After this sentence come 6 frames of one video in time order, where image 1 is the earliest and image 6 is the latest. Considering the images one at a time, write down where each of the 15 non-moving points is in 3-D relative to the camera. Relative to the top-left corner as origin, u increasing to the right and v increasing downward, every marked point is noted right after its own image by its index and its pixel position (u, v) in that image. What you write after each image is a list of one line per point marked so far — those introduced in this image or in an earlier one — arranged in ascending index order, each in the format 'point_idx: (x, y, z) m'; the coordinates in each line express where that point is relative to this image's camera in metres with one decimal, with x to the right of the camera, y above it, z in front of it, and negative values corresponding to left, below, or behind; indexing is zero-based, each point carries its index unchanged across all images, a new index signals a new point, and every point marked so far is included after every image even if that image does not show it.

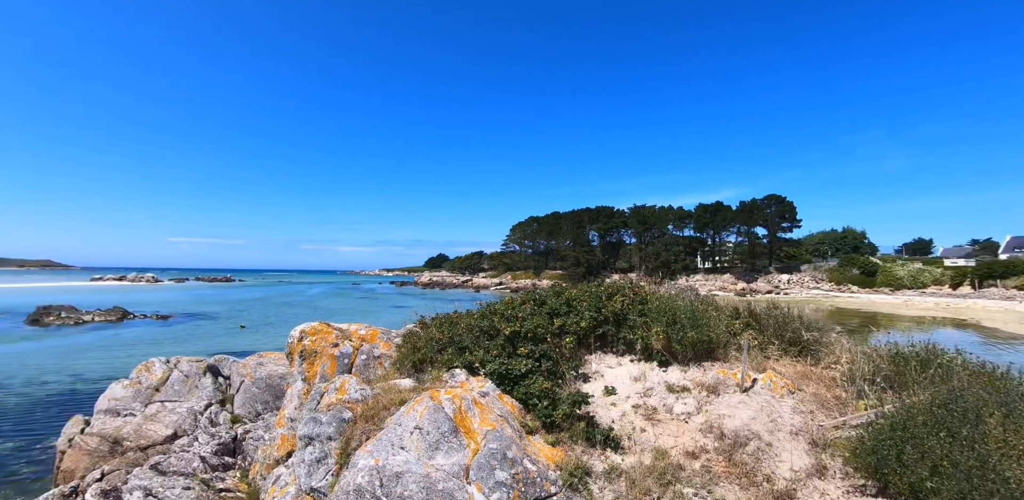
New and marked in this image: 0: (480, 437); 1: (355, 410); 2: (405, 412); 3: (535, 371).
0: (-0.8, -3.6, +8.2) m
1: (-3.2, -3.3, +9.0) m
2: (-2.2, -3.2, +8.6) m
3: (+0.5, -2.8, +9.9) m
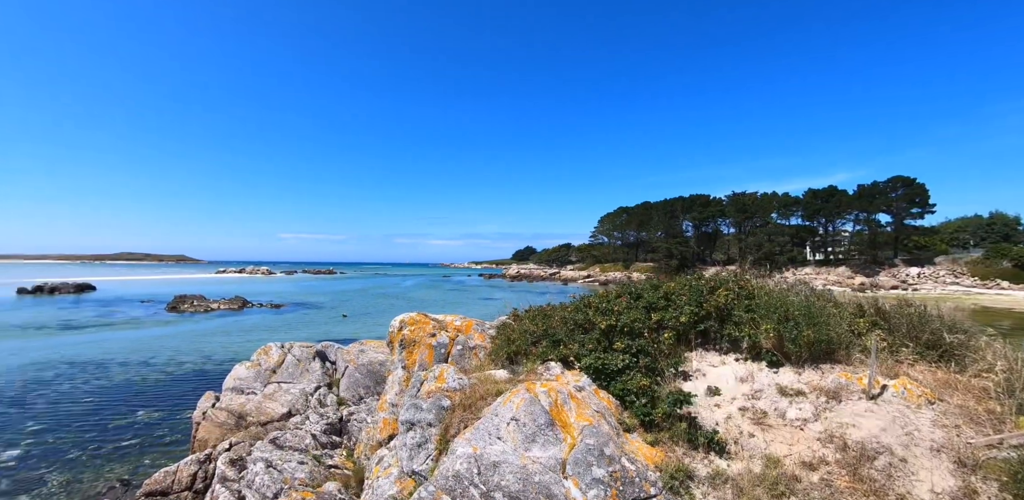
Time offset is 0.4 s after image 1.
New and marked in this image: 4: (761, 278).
0: (+1.1, -3.4, +8.0) m
1: (-1.2, -3.1, +9.1) m
2: (-0.2, -3.0, +8.6) m
3: (+2.6, -2.5, +9.4) m
4: (+6.7, -0.8, +11.6) m
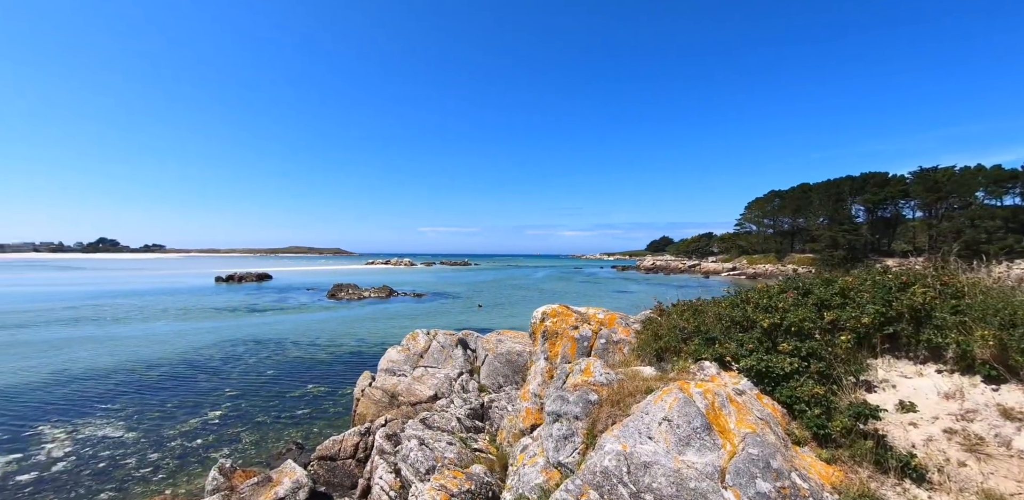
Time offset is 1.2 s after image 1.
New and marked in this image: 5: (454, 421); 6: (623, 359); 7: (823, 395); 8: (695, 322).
0: (+3.8, -3.2, +7.2) m
1: (+1.8, -2.9, +8.8) m
2: (+2.6, -2.8, +8.1) m
3: (+5.6, -2.3, +8.3) m
4: (+10.1, -0.5, +9.6) m
5: (-1.4, -4.0, +10.1) m
6: (+2.6, -2.6, +10.1) m
7: (+5.7, -2.6, +7.9) m
8: (+4.4, -1.7, +10.3) m
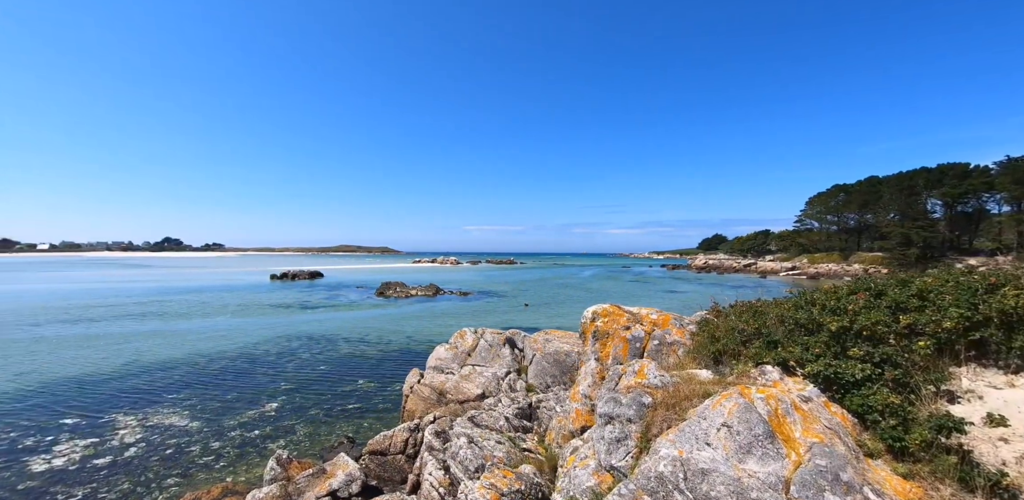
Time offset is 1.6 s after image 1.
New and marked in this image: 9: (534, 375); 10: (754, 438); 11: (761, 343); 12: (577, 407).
0: (+4.6, -3.1, +6.8) m
1: (+2.8, -2.9, +8.6) m
2: (+3.6, -2.8, +7.7) m
3: (+6.5, -2.3, +7.7) m
4: (+11.1, -0.5, +8.7) m
5: (-0.2, -4.0, +10.1) m
6: (+3.7, -2.5, +9.8) m
7: (+6.6, -2.6, +7.3) m
8: (+5.5, -1.7, +9.9) m
9: (+0.5, -3.5, +12.1) m
10: (+4.0, -3.1, +7.1) m
11: (+5.2, -1.9, +9.0) m
12: (+1.4, -3.5, +9.6) m
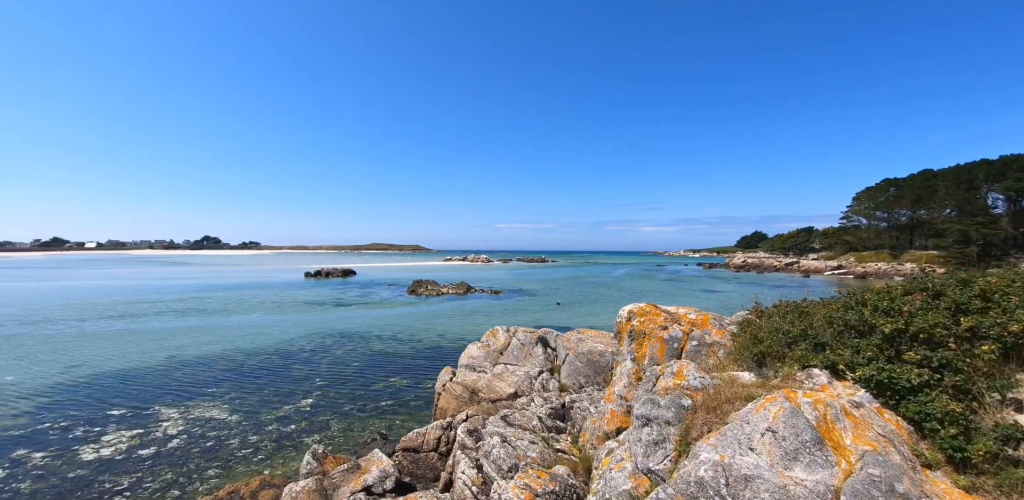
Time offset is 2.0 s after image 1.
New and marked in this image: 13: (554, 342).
0: (+5.2, -3.1, +6.5) m
1: (+3.5, -2.8, +8.3) m
2: (+4.2, -2.8, +7.5) m
3: (+7.1, -2.3, +7.3) m
4: (+11.8, -0.5, +8.0) m
5: (+0.5, -3.9, +10.0) m
6: (+4.5, -2.5, +9.5) m
7: (+7.2, -2.6, +6.9) m
8: (+6.3, -1.7, +9.5) m
9: (+1.4, -3.4, +11.9) m
10: (+4.6, -3.1, +6.8) m
11: (+5.9, -1.9, +8.7) m
12: (+2.1, -3.4, +9.4) m
13: (+1.1, -2.8, +13.5) m
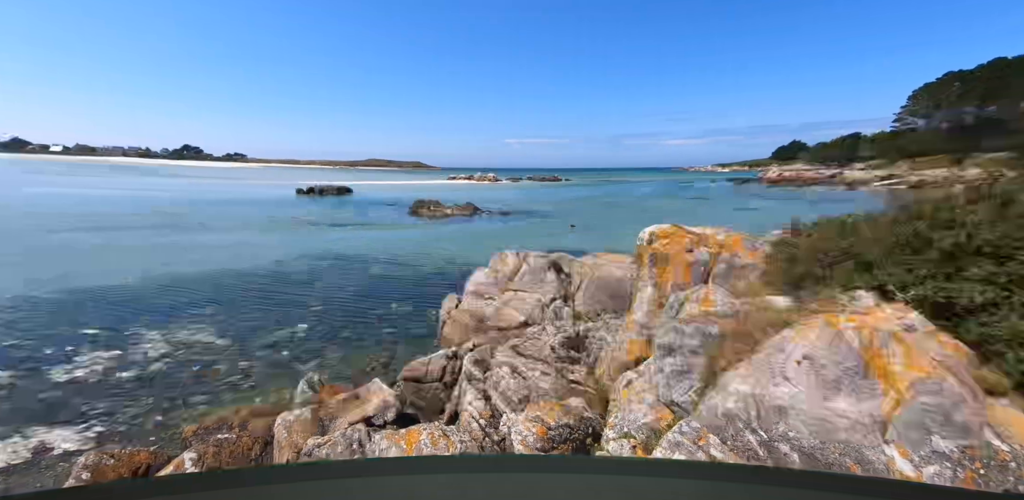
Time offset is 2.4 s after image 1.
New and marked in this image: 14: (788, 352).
0: (+5.4, -1.7, +5.7) m
1: (+3.6, -1.3, +7.5) m
2: (+4.4, -1.3, +6.7) m
3: (+7.3, -0.8, +6.4) m
4: (+11.9, +1.2, +6.8) m
5: (+0.7, -2.3, +9.4) m
6: (+4.6, -0.8, +8.6) m
7: (+7.3, -1.1, +6.0) m
8: (+6.4, 0.0, +8.5) m
9: (+1.6, -1.6, +11.2) m
10: (+4.7, -1.6, +6.0) m
11: (+6.0, -0.3, +7.7) m
12: (+2.3, -1.8, +8.7) m
13: (+1.4, -0.9, +12.7) m
14: (+4.2, -1.5, +6.5) m
